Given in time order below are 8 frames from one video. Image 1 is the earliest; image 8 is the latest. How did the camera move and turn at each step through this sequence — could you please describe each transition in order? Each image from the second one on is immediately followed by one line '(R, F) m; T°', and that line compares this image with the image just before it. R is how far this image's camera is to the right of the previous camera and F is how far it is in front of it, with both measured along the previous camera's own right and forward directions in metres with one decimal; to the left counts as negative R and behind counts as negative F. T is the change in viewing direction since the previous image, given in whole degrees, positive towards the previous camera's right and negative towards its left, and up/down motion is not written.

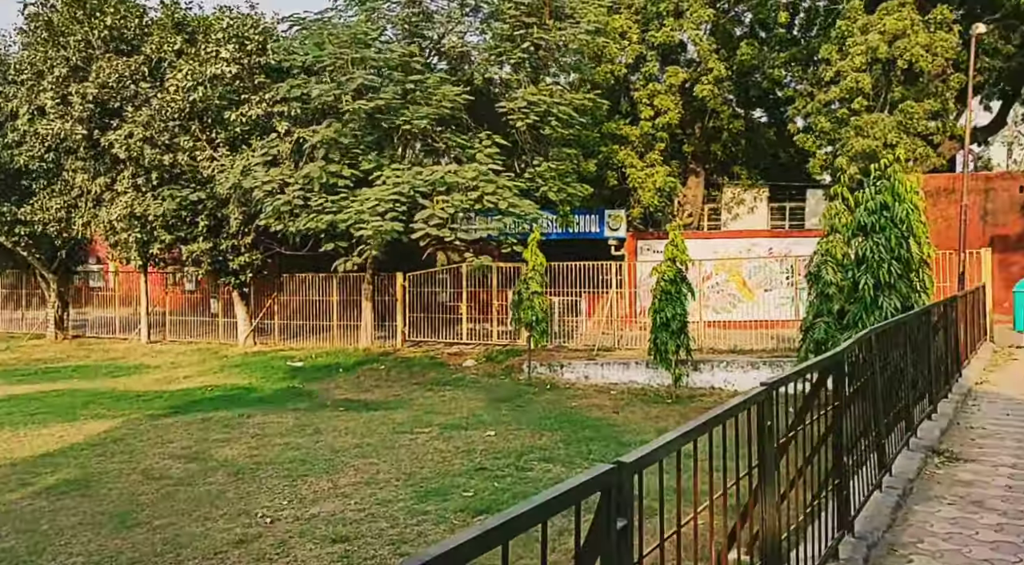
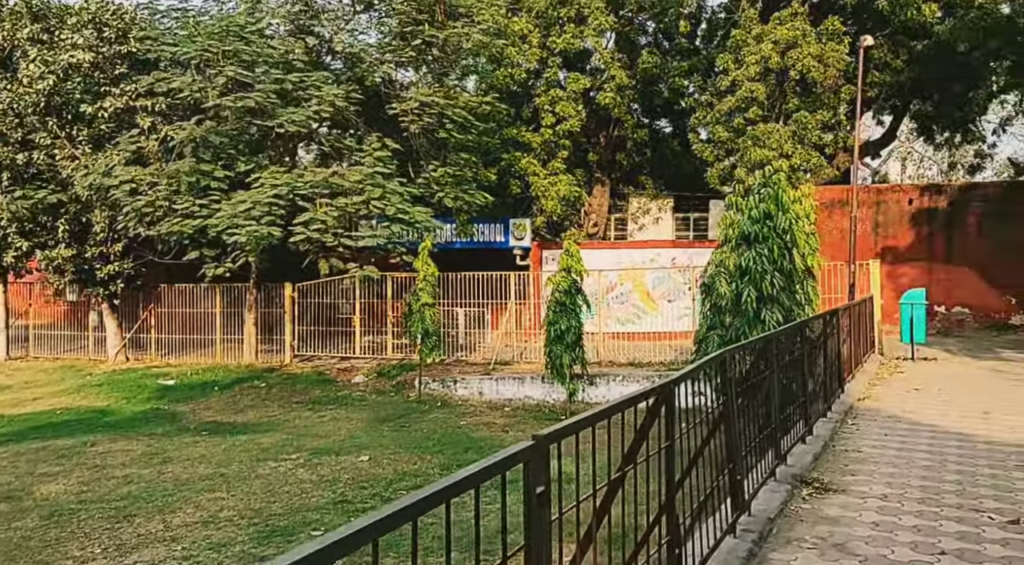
(+0.6, +0.6) m; +5°
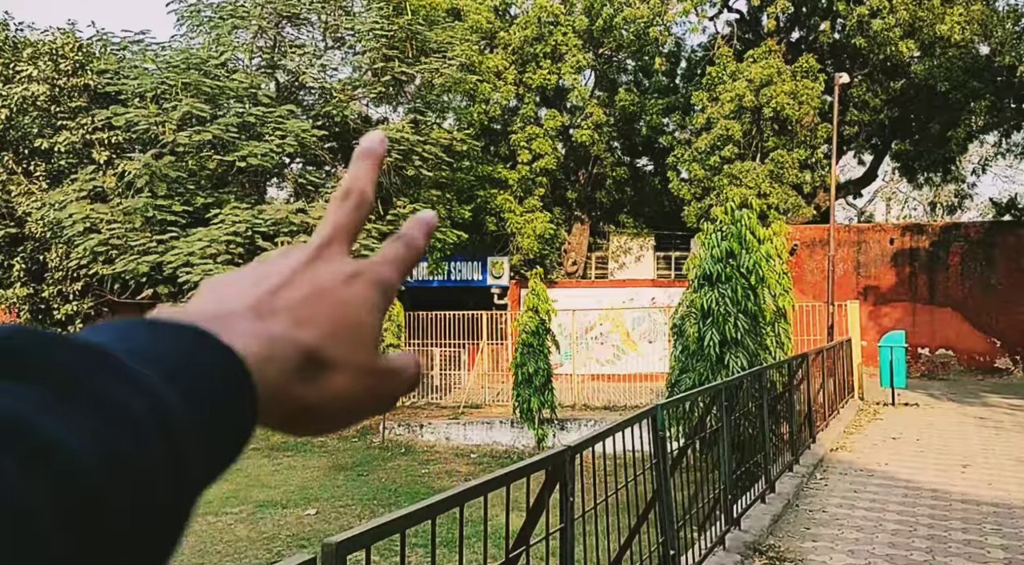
(+0.4, +0.5) m; +1°
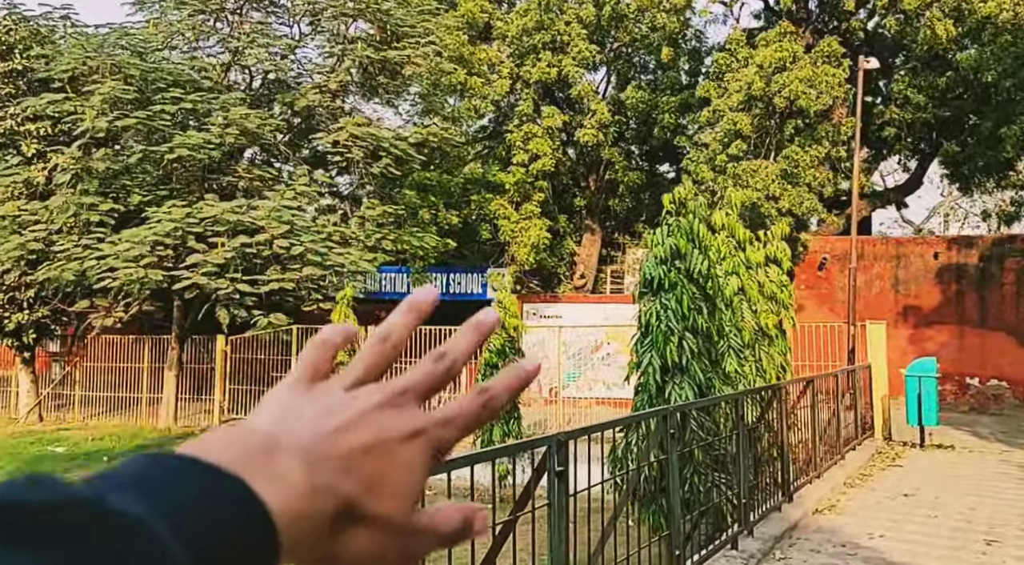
(+1.3, +1.8) m; -4°
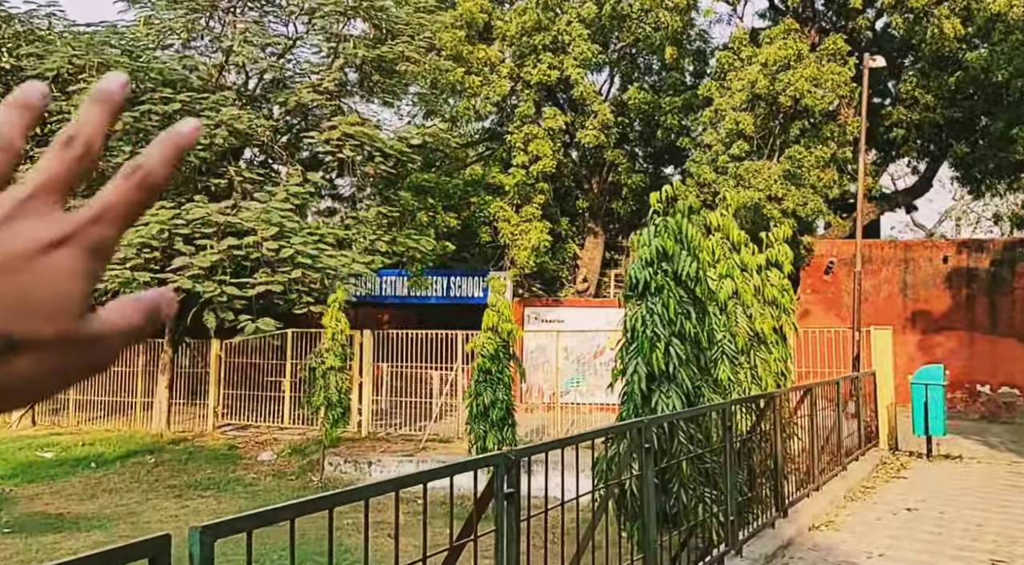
(+0.2, +0.3) m; -1°
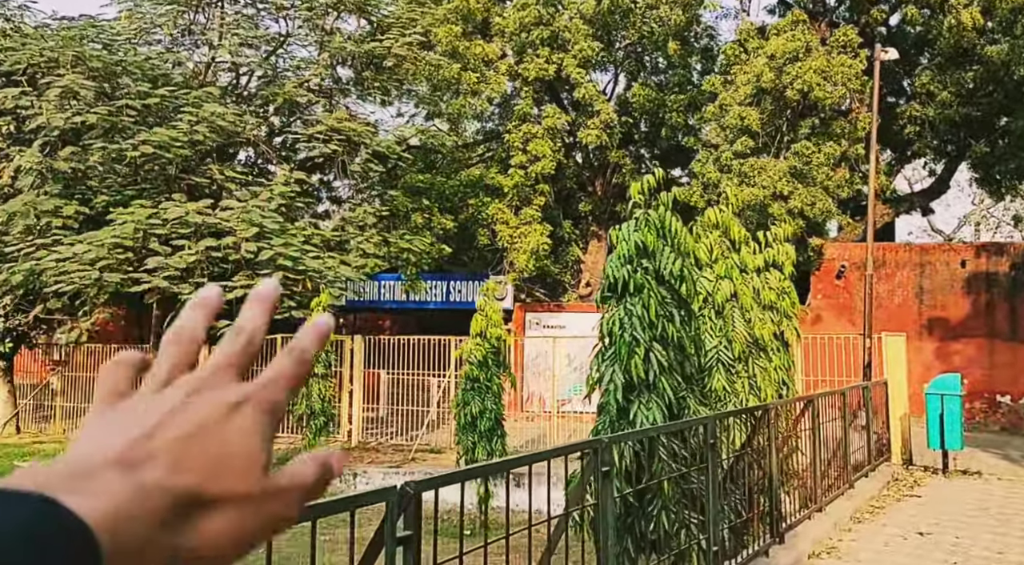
(+0.3, +0.6) m; -1°
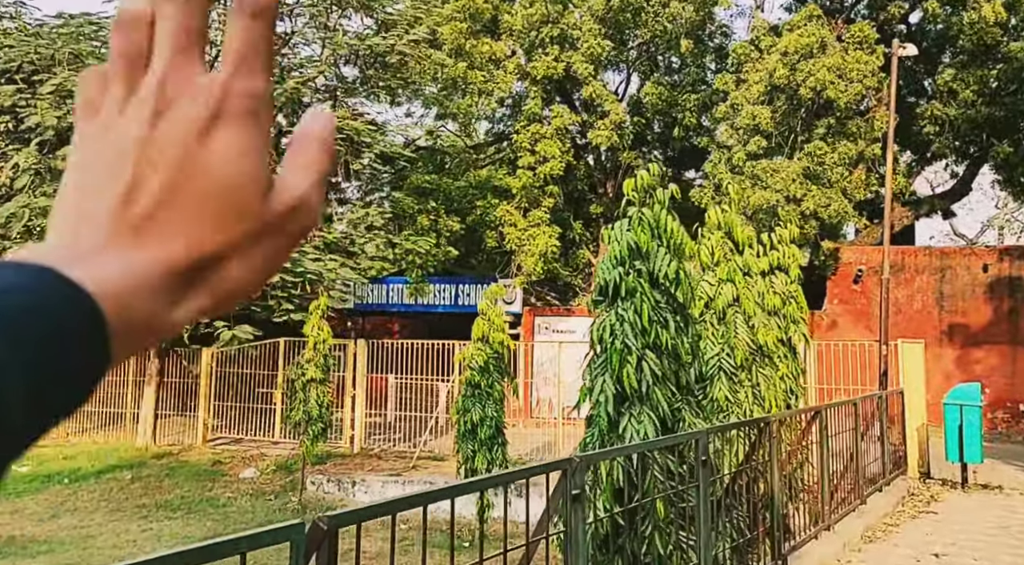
(+0.2, +0.3) m; -1°
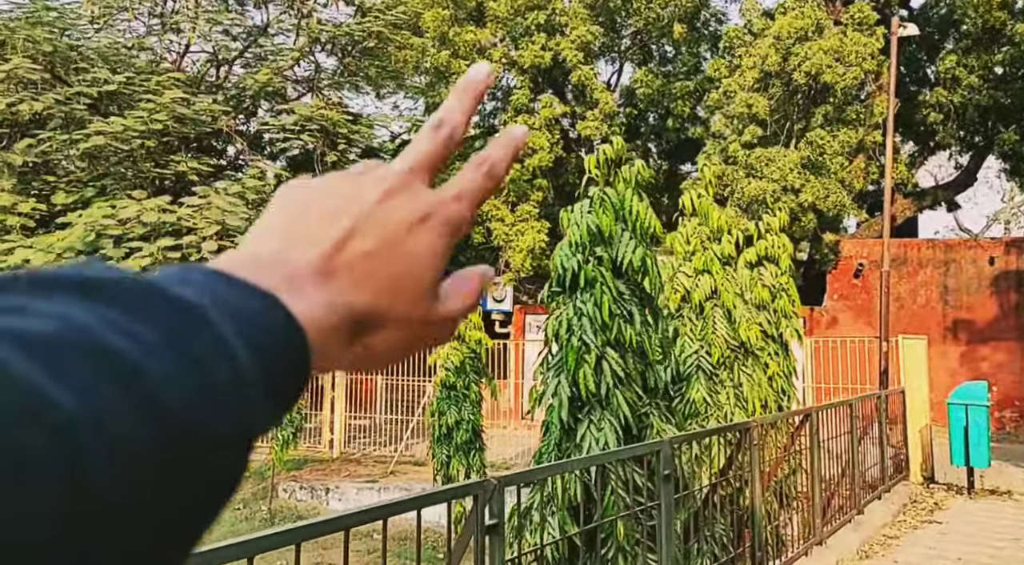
(+0.3, +0.6) m; 0°
